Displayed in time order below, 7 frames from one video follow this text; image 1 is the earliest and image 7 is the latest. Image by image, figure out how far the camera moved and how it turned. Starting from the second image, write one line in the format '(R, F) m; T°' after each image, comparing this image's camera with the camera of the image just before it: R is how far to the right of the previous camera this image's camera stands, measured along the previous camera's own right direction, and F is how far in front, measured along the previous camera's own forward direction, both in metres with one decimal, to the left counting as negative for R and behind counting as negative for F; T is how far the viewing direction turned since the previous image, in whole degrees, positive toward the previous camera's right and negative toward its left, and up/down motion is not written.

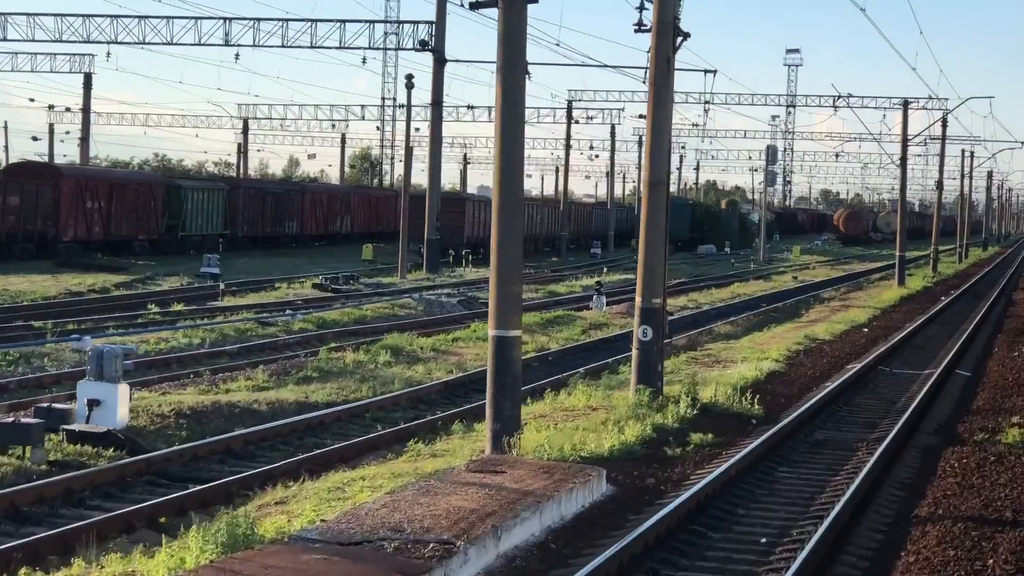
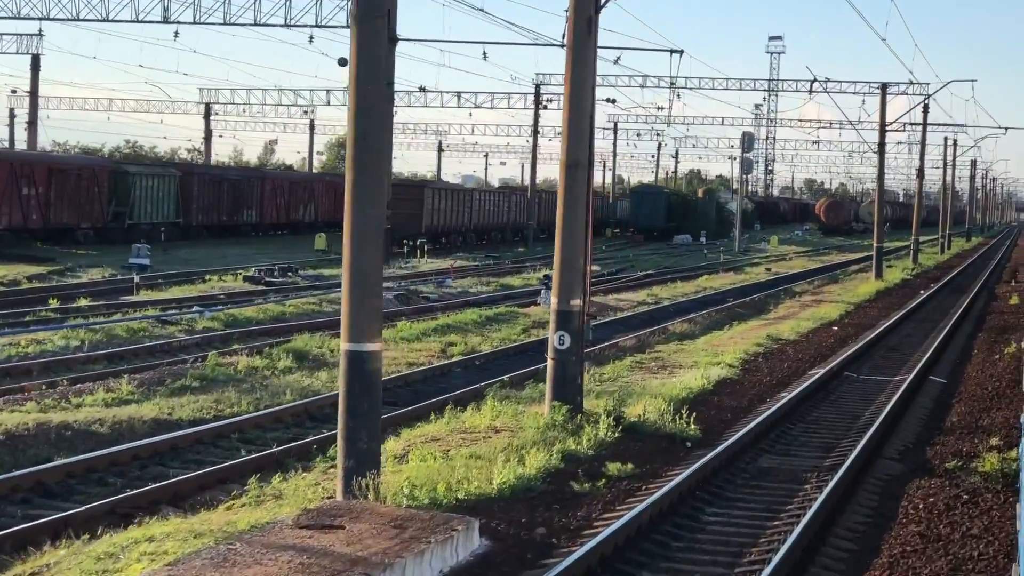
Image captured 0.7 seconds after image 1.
(+0.6, +2.1) m; 0°
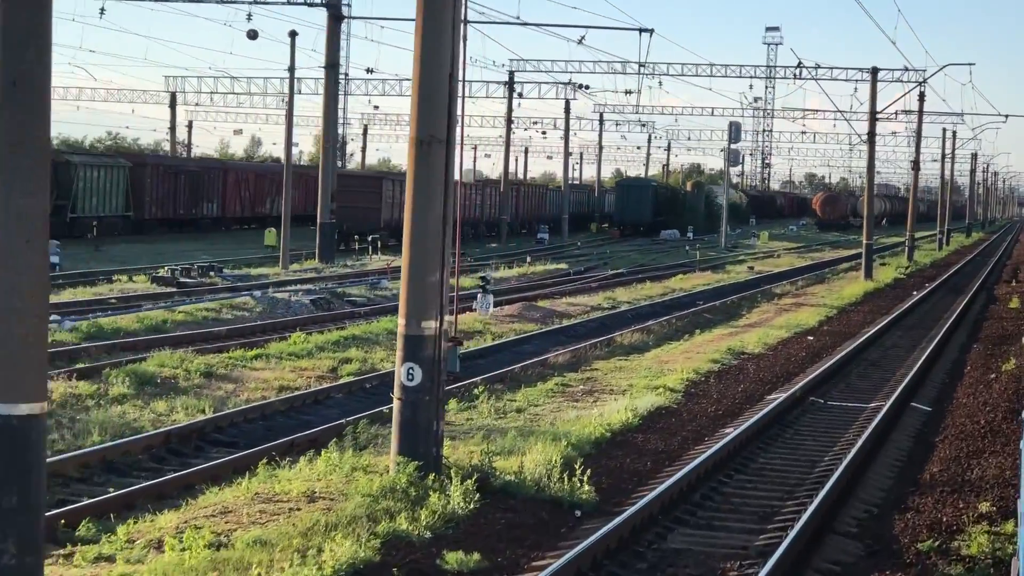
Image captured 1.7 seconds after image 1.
(+0.9, +3.0) m; 0°
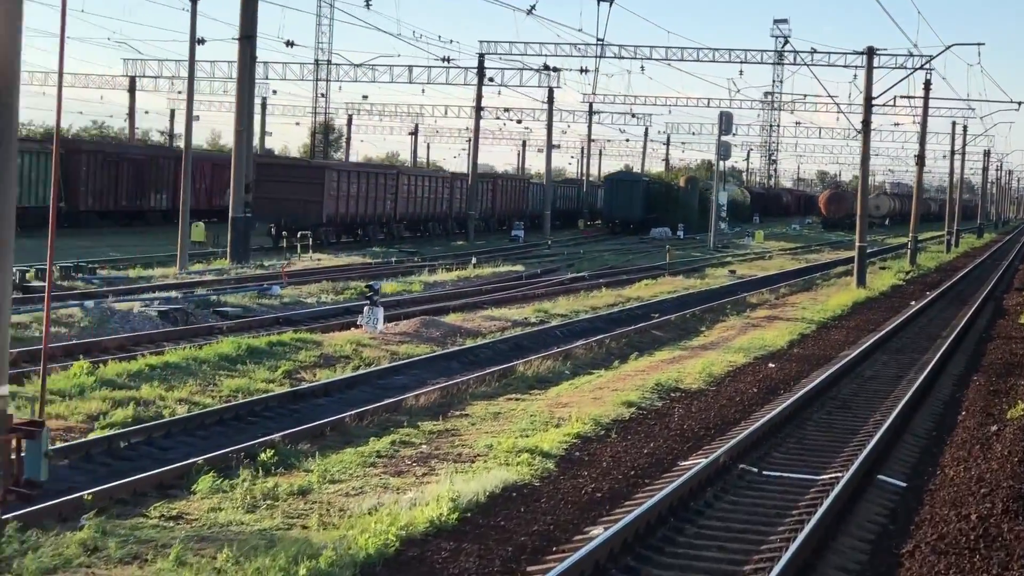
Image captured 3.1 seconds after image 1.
(+1.3, +4.2) m; 0°
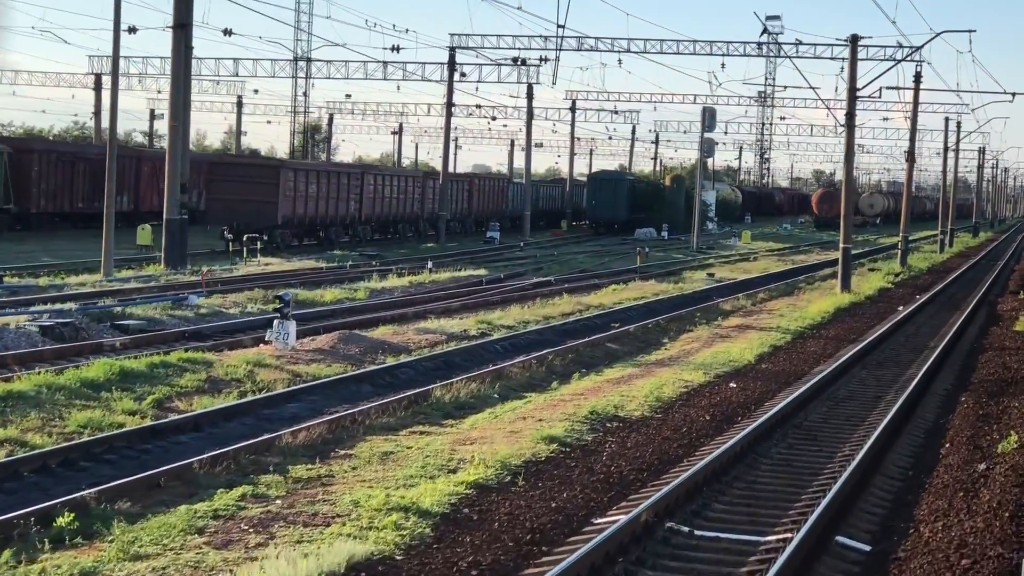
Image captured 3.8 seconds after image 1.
(+0.7, +2.1) m; 0°
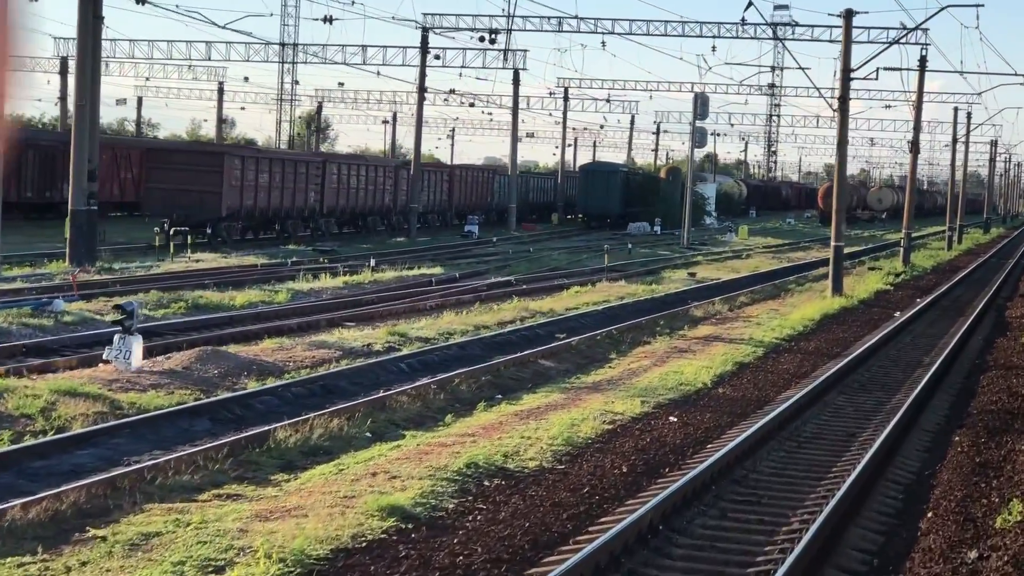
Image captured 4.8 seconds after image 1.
(+0.9, +3.0) m; 0°
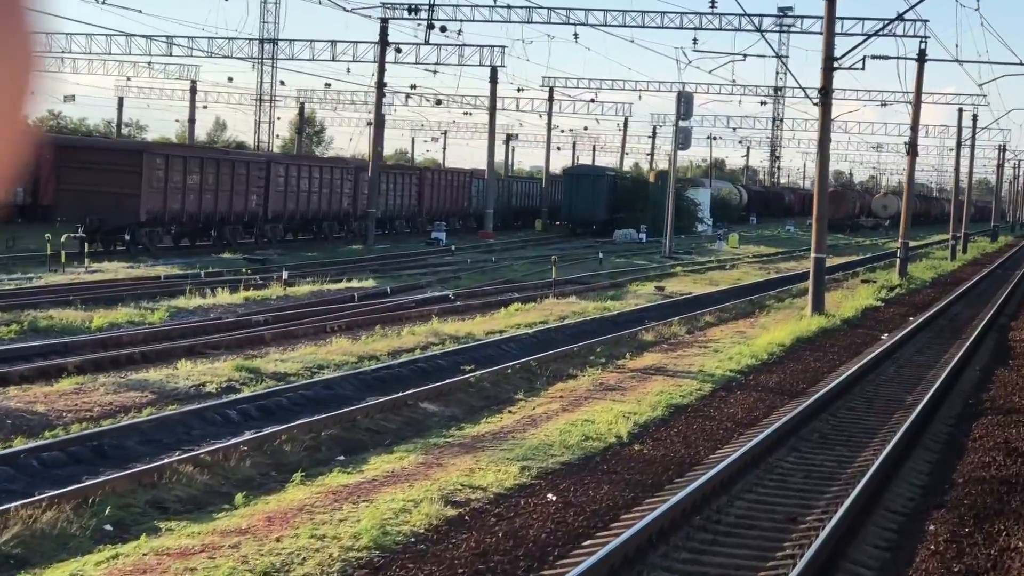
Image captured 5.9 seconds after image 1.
(+1.0, +3.3) m; 0°
